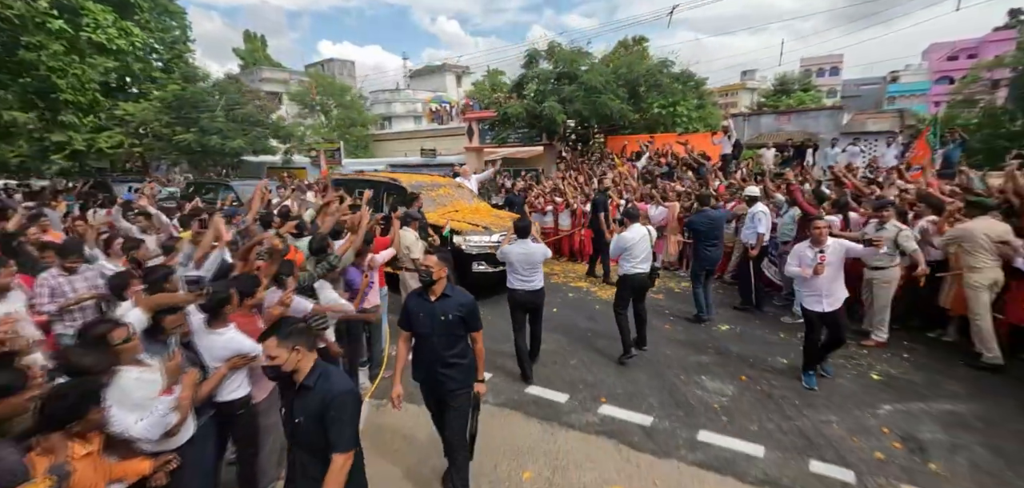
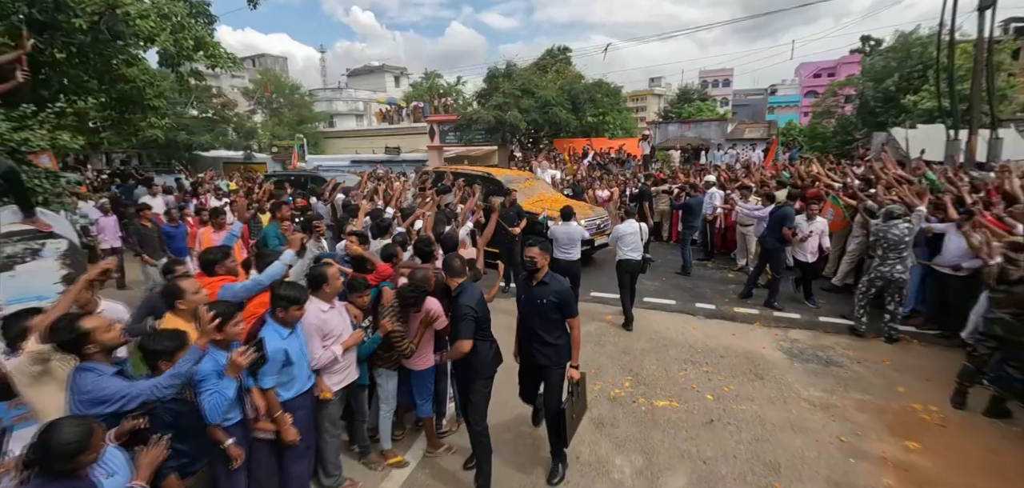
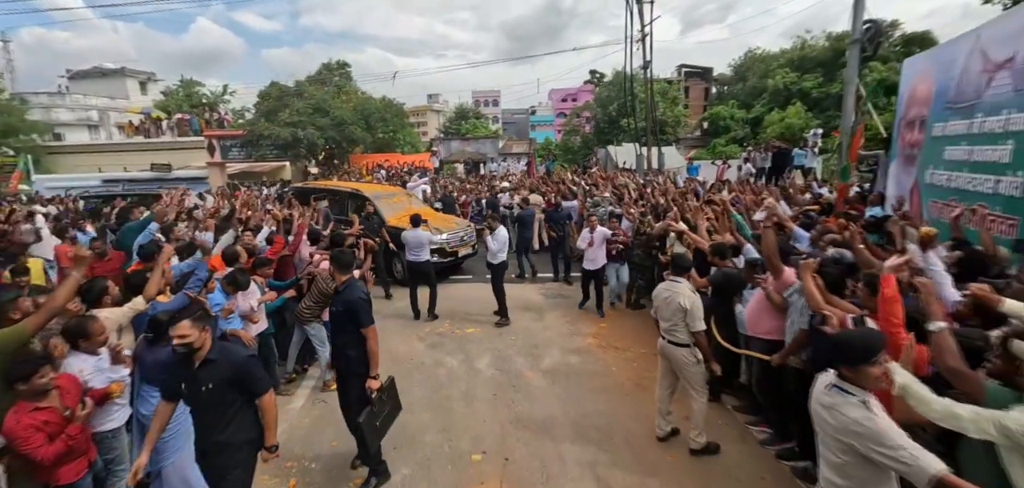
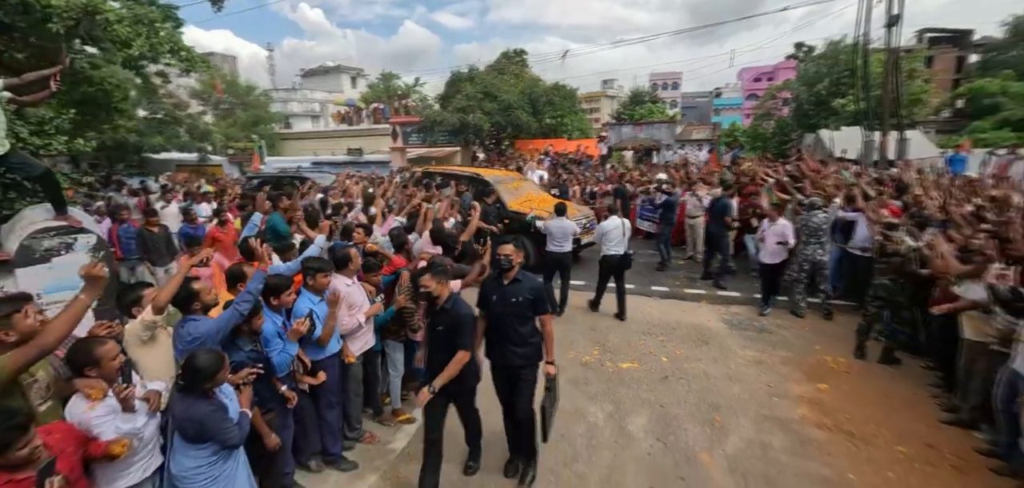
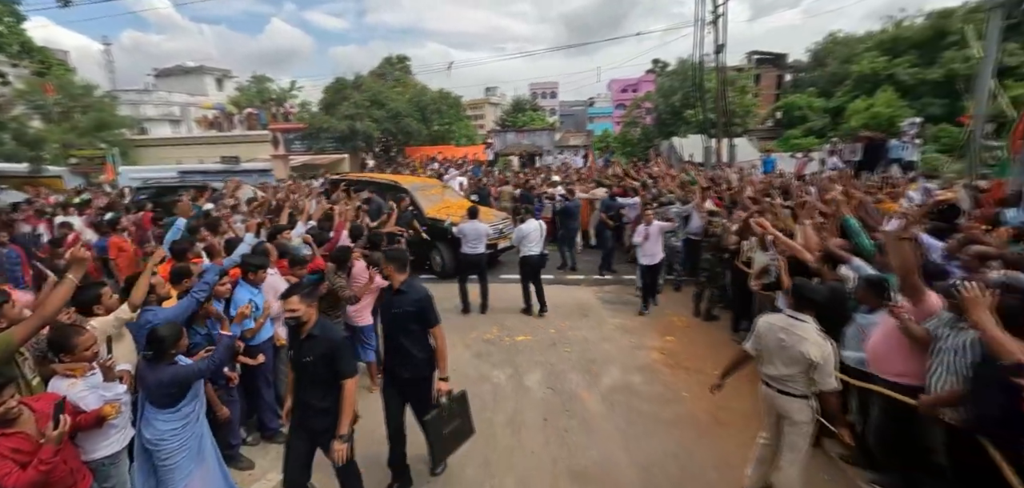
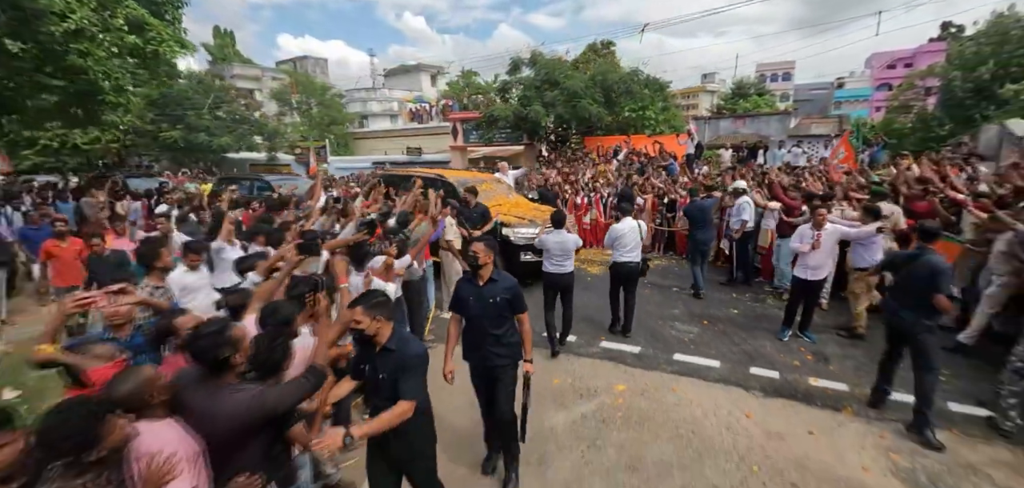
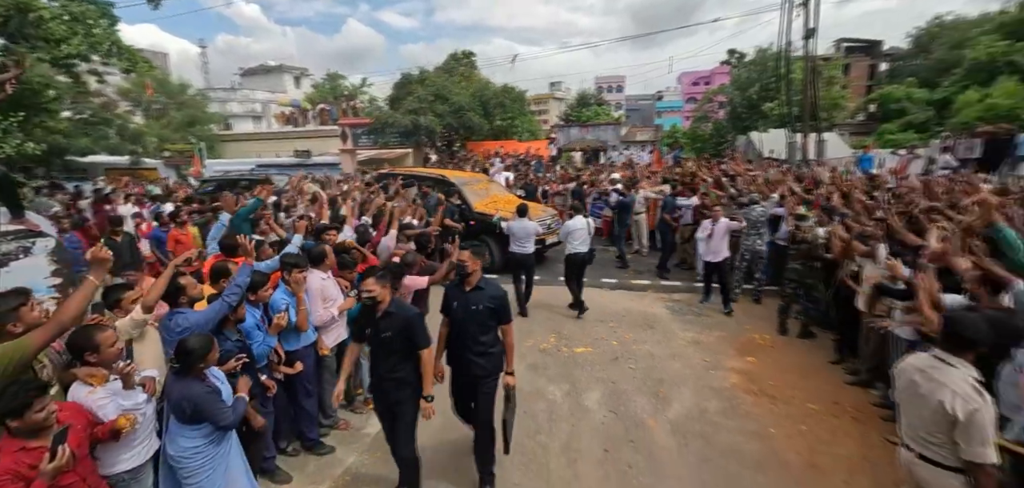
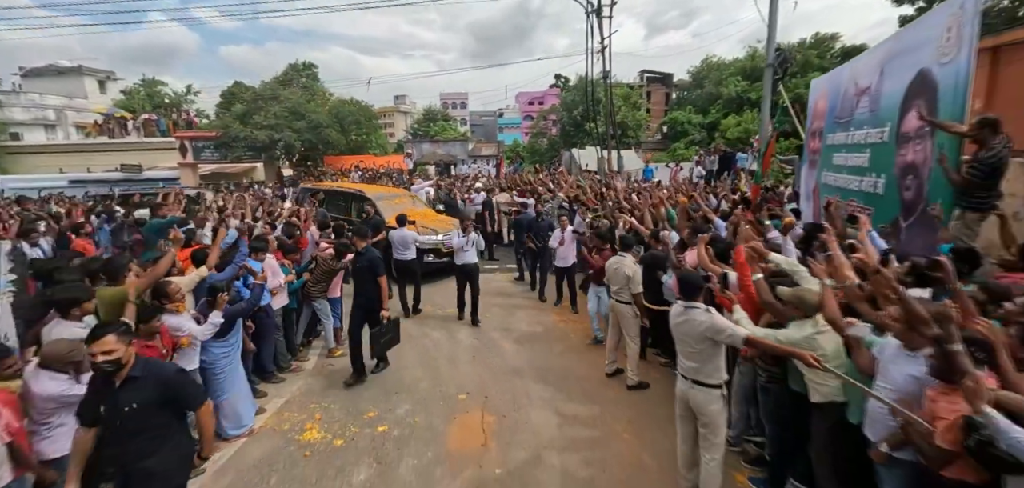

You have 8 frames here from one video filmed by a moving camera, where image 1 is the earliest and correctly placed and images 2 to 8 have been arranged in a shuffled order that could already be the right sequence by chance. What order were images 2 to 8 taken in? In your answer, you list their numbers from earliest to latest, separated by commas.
6, 2, 4, 7, 5, 3, 8
